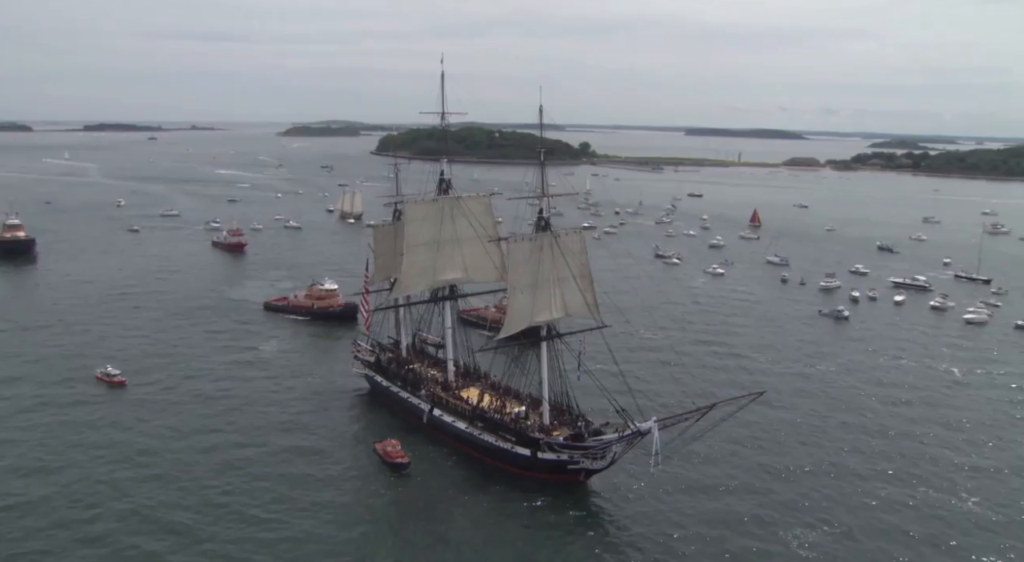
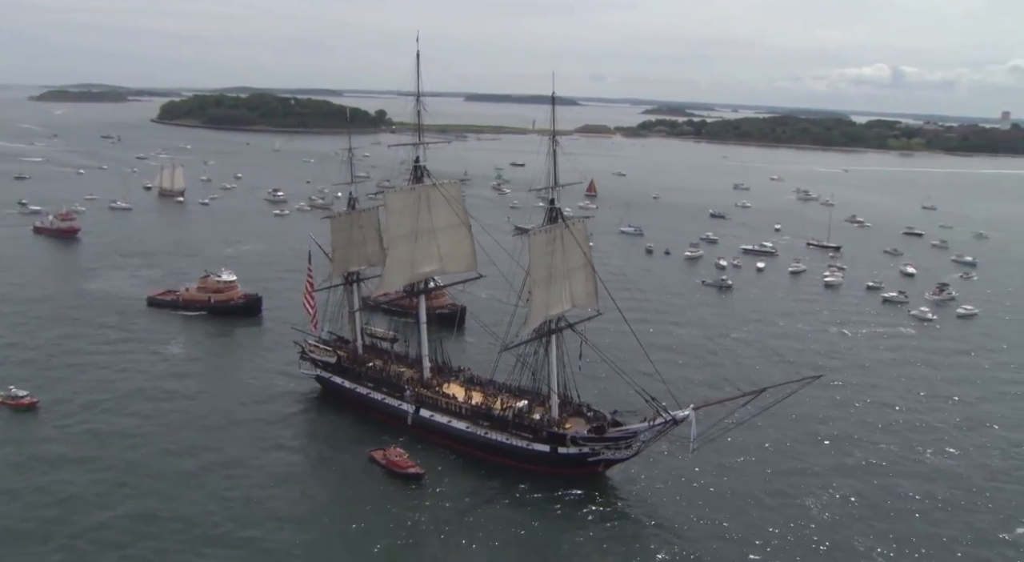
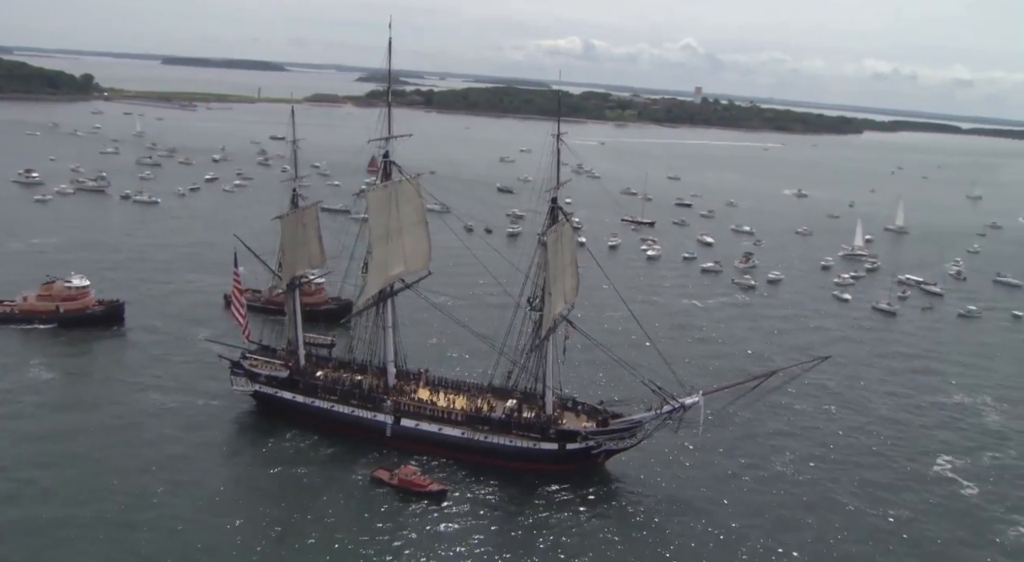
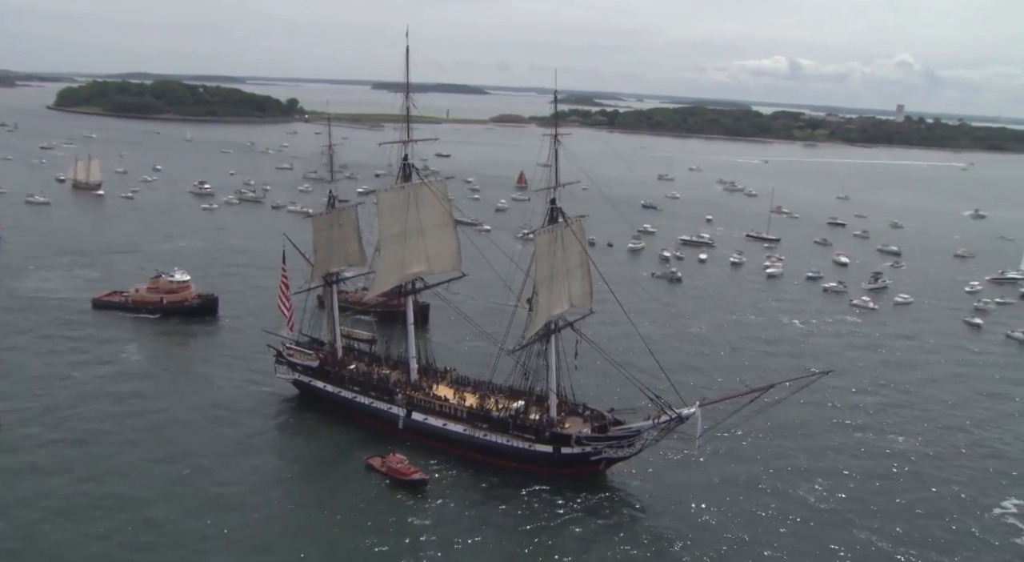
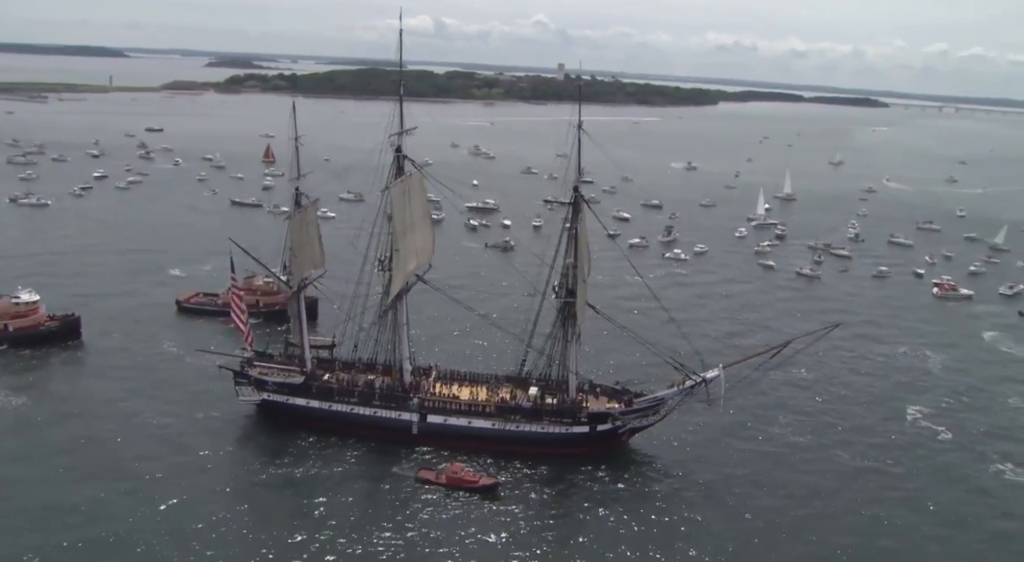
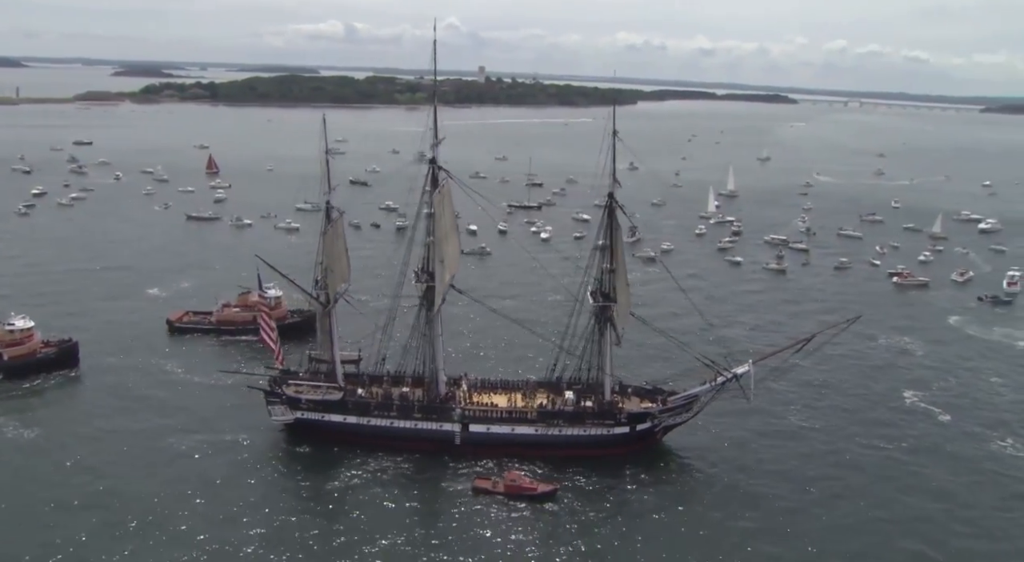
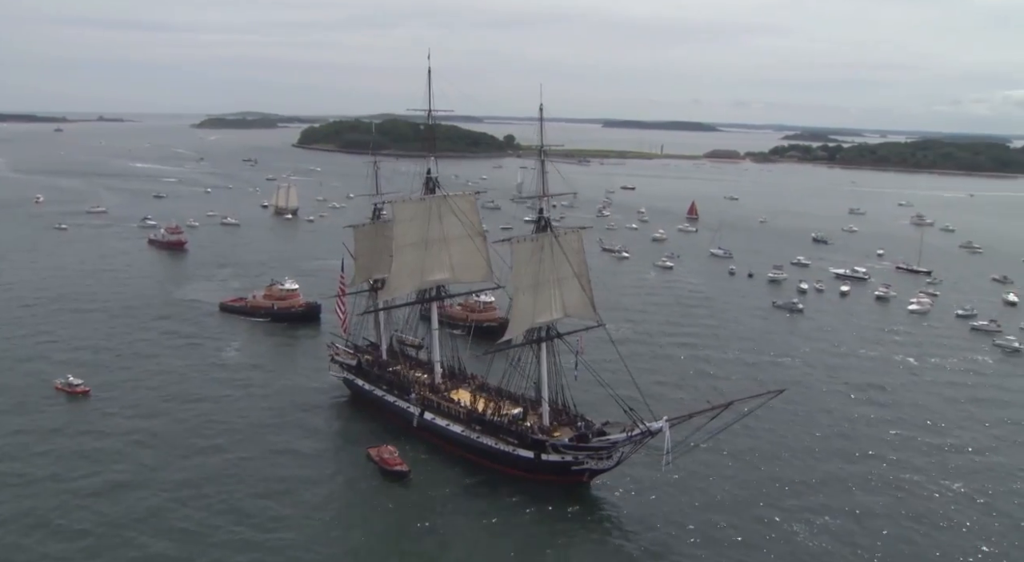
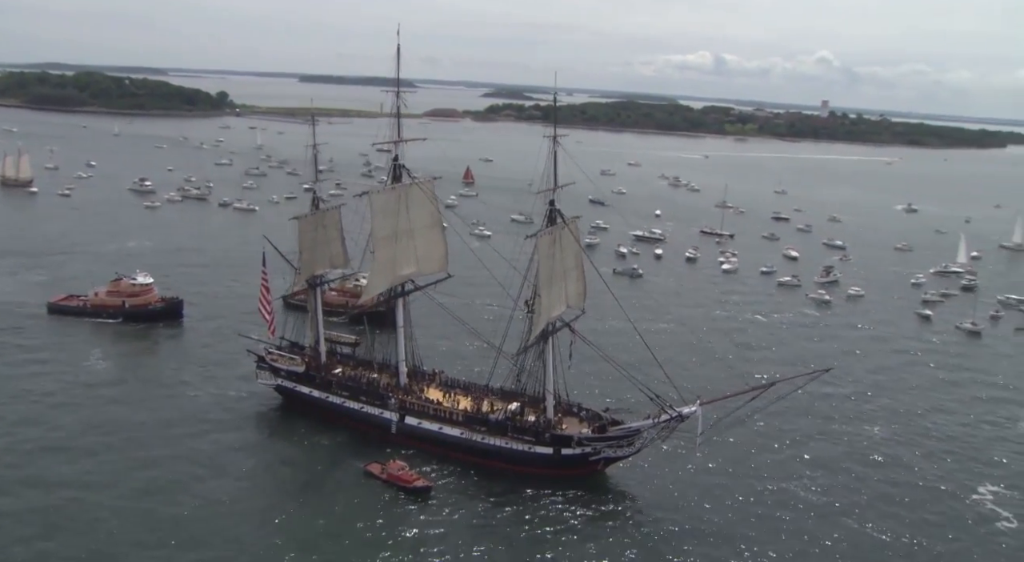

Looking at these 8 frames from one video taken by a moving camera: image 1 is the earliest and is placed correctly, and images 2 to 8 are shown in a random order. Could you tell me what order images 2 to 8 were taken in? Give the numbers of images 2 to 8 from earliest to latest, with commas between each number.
7, 2, 4, 8, 3, 5, 6
